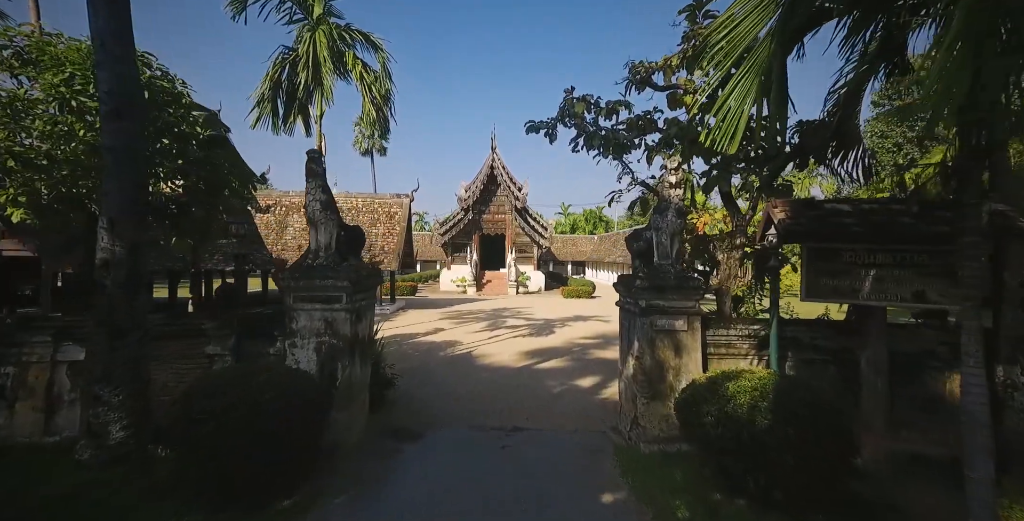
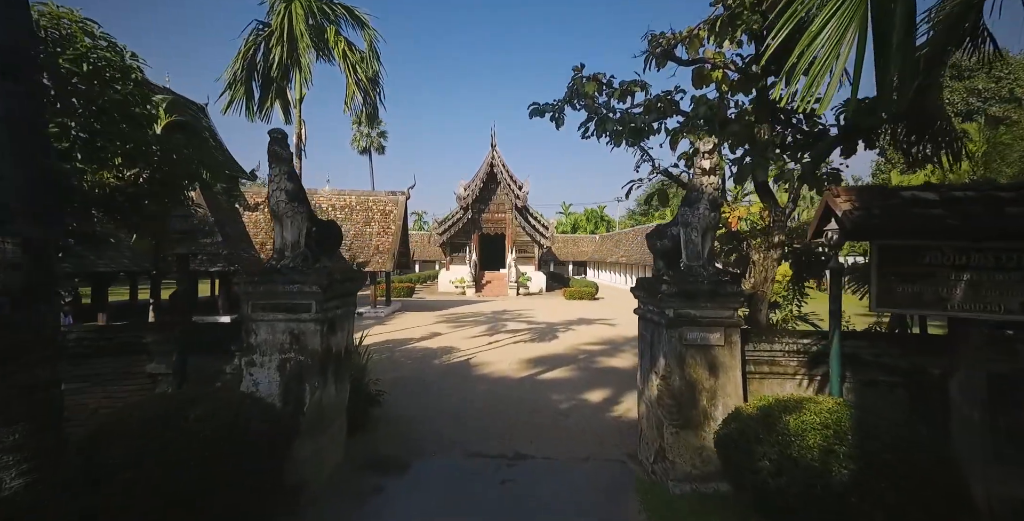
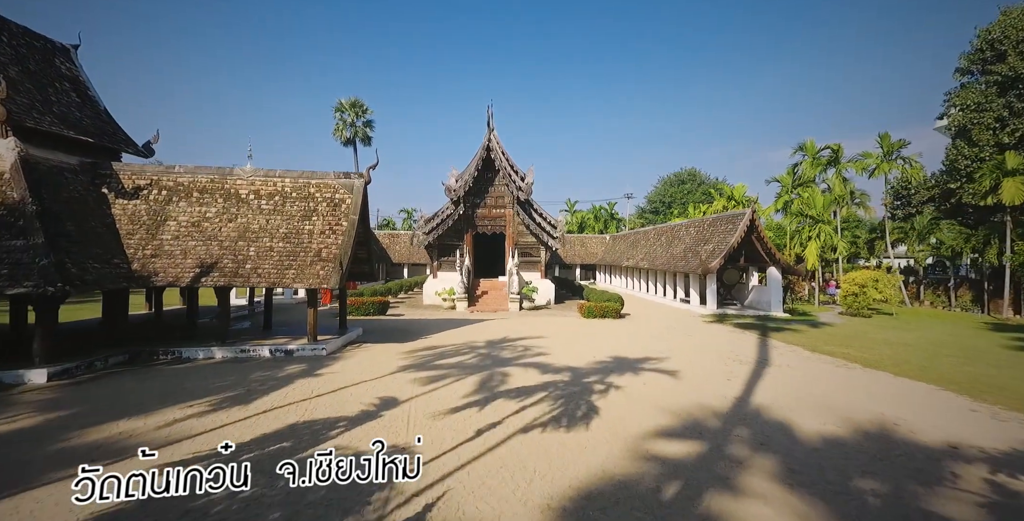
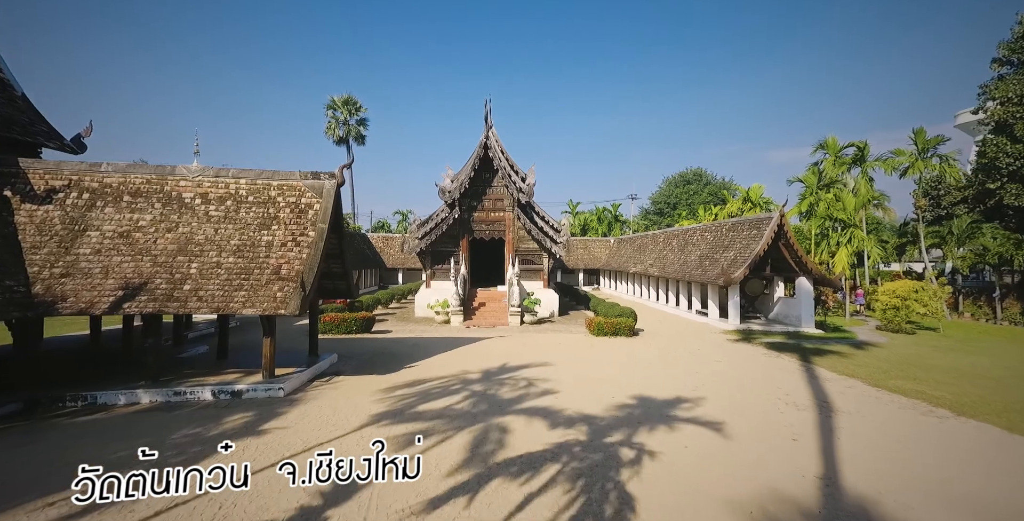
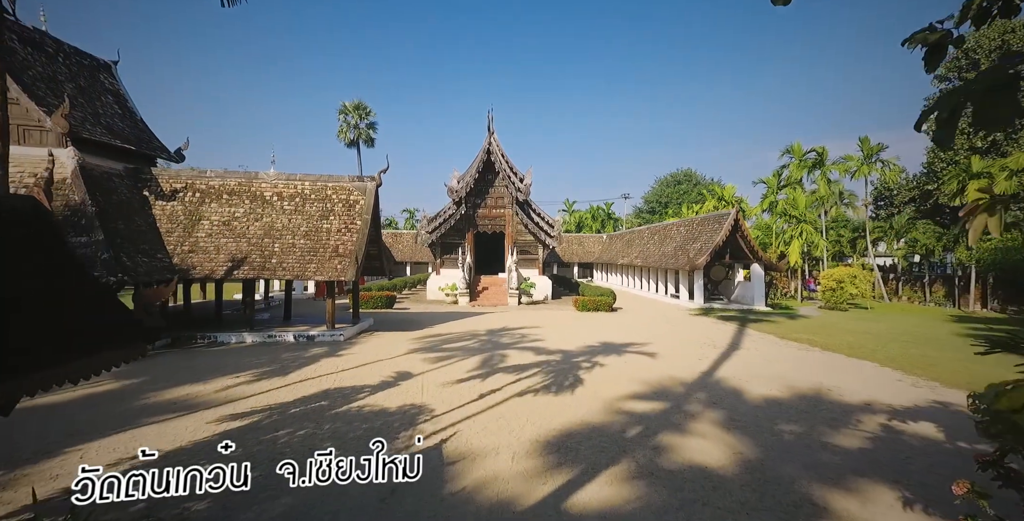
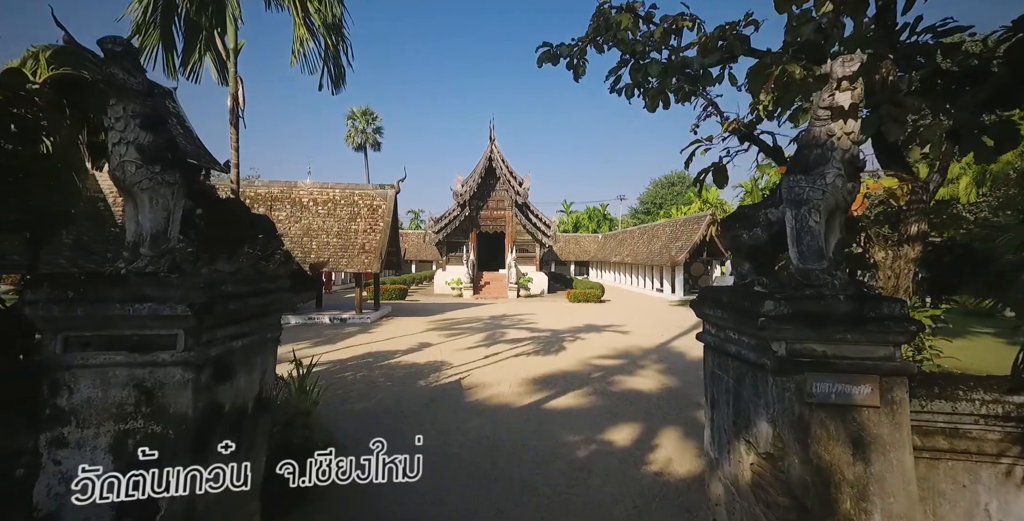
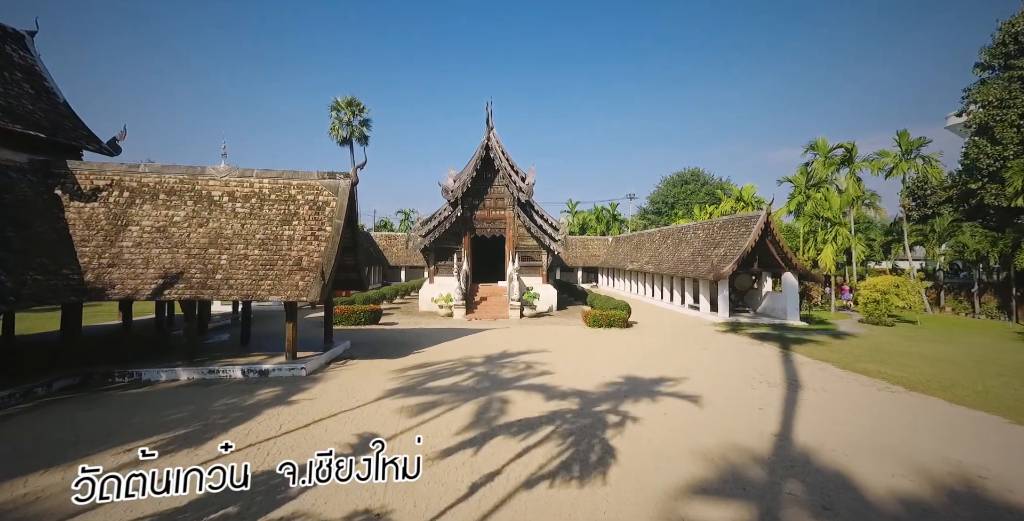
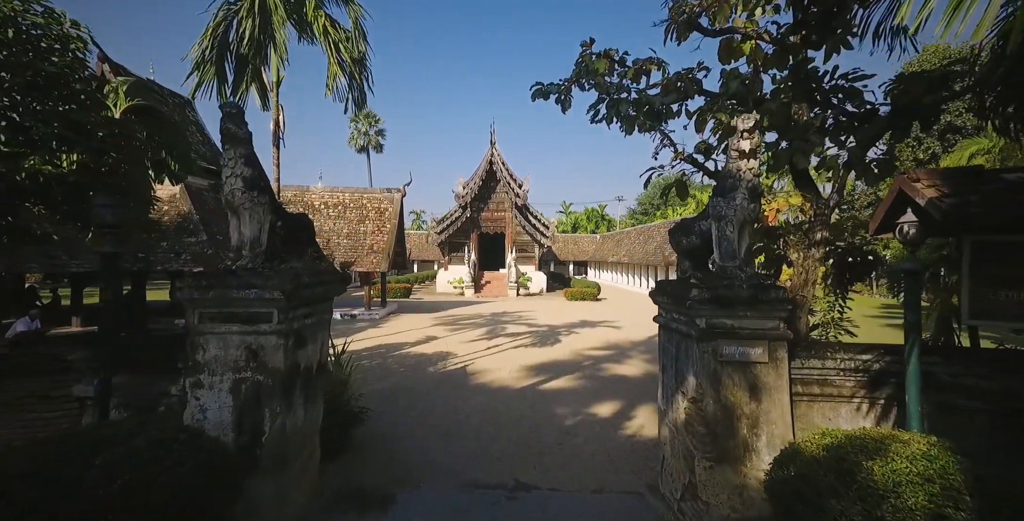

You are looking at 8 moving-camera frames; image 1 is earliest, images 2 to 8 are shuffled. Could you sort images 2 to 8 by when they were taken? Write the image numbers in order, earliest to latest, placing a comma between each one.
2, 8, 6, 5, 3, 7, 4
